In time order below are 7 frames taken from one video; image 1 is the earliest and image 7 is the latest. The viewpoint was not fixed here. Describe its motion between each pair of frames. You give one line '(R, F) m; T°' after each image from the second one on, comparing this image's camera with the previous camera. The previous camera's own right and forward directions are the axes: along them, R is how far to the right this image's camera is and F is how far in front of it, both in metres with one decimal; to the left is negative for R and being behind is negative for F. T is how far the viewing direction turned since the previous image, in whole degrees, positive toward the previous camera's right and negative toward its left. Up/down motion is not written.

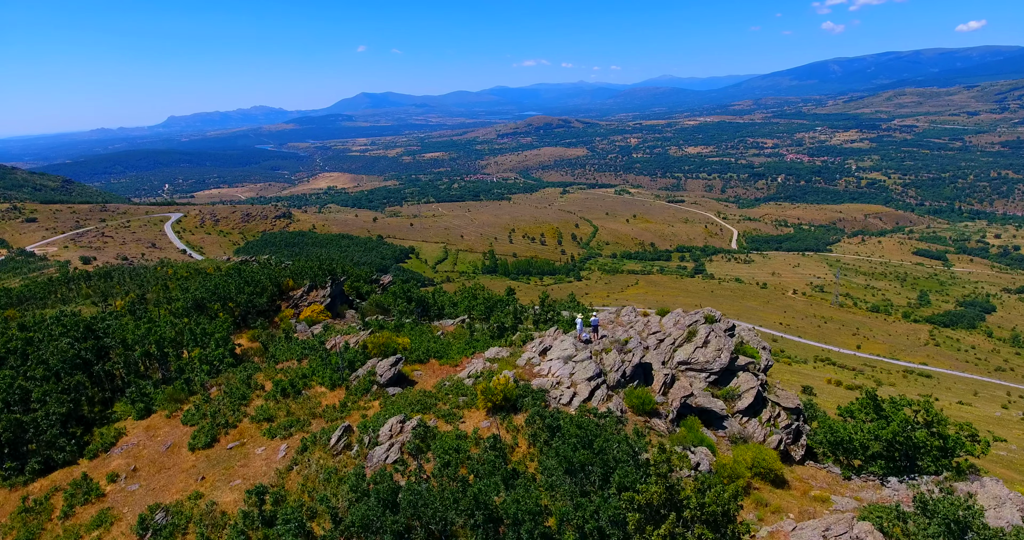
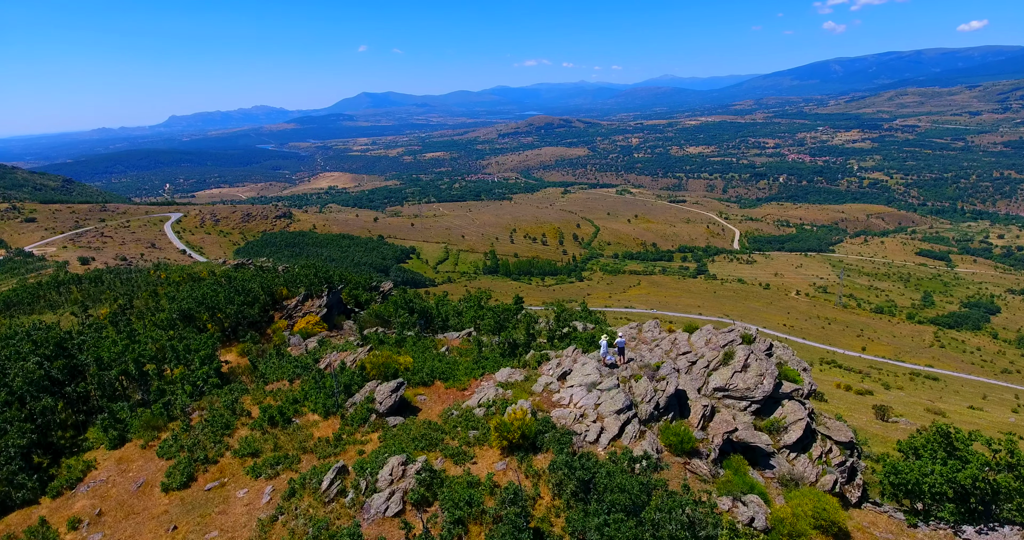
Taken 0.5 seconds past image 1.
(-0.2, +0.7) m; 0°
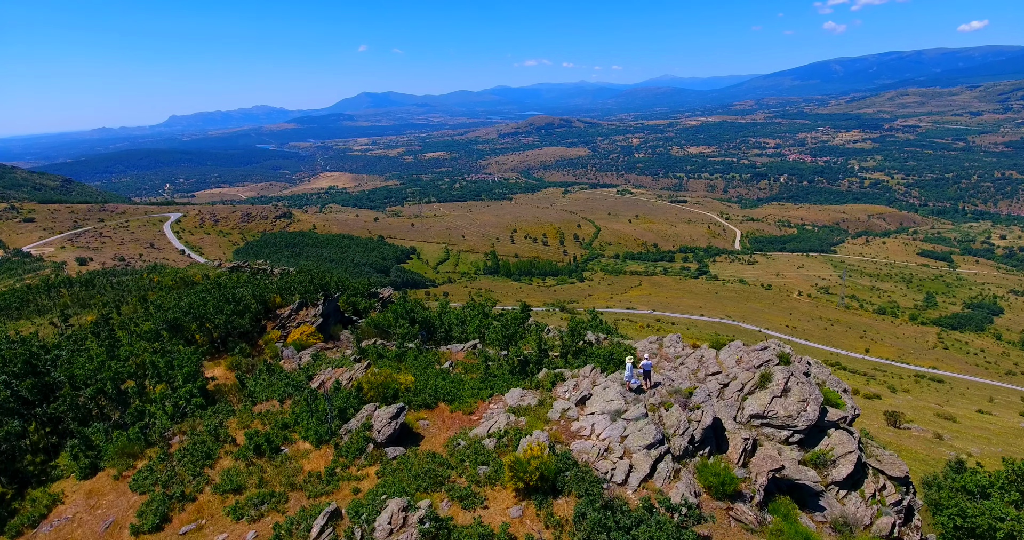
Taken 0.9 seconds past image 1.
(-0.1, +0.6) m; 0°
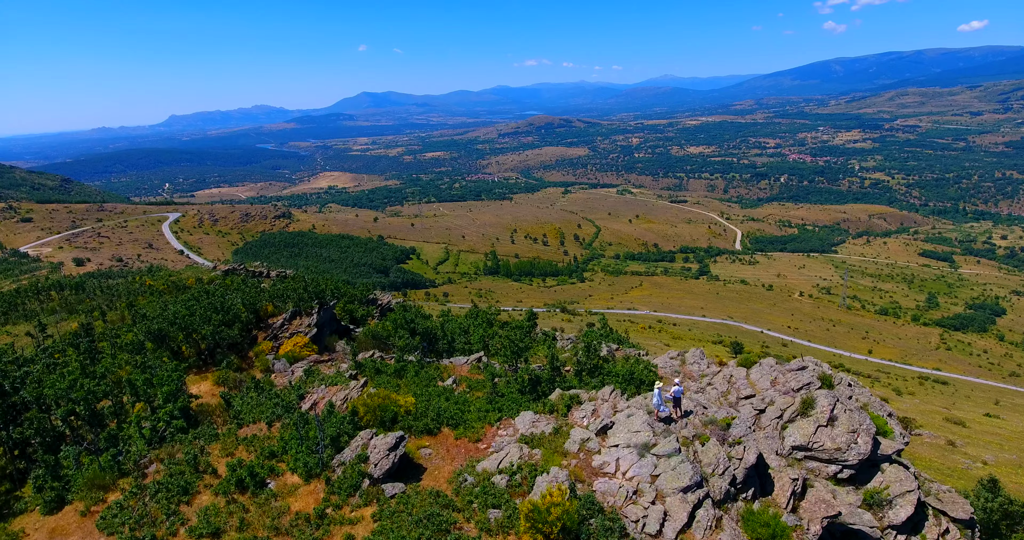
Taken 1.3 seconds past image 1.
(-0.1, +0.5) m; 0°
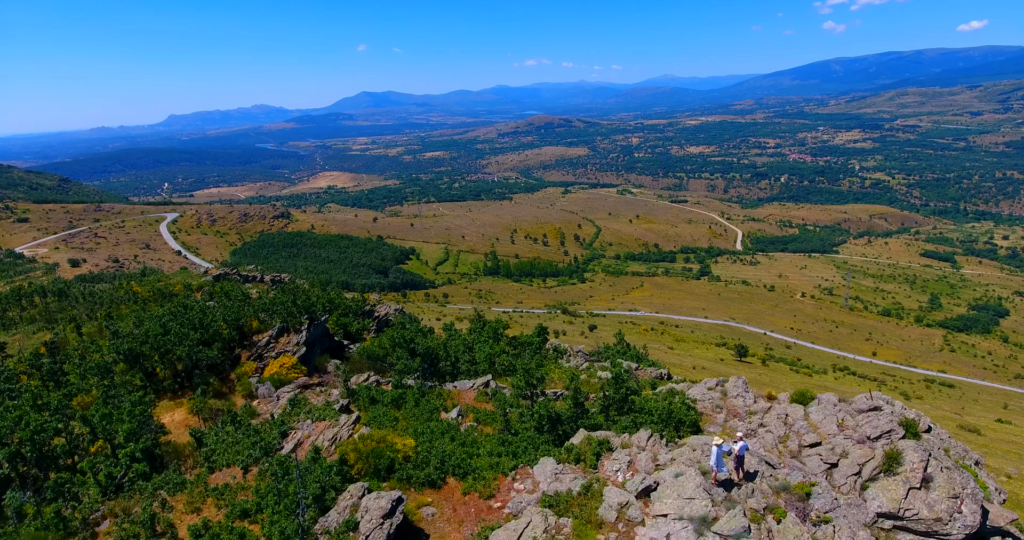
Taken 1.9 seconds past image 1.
(-0.2, +0.8) m; 0°
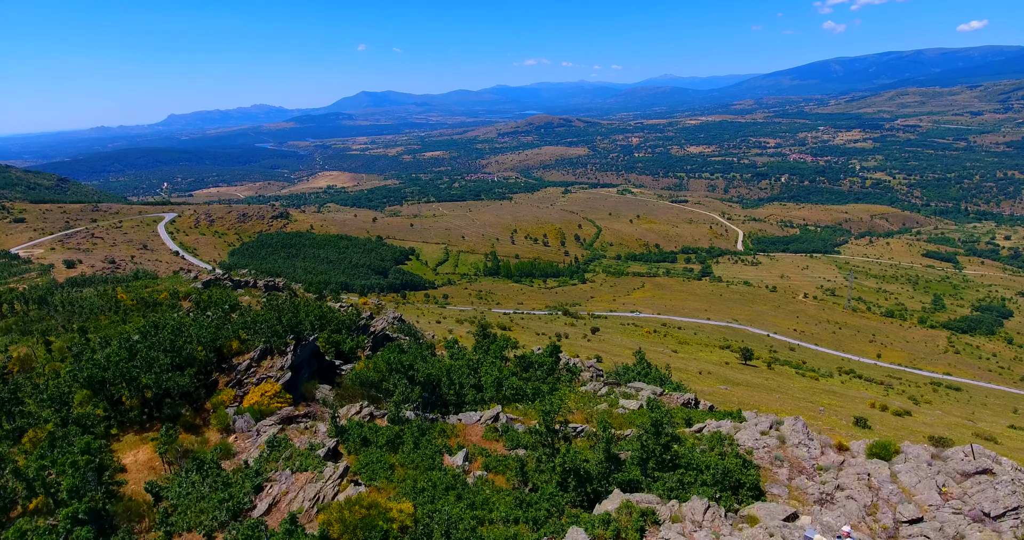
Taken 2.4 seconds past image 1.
(-0.2, +0.8) m; 0°
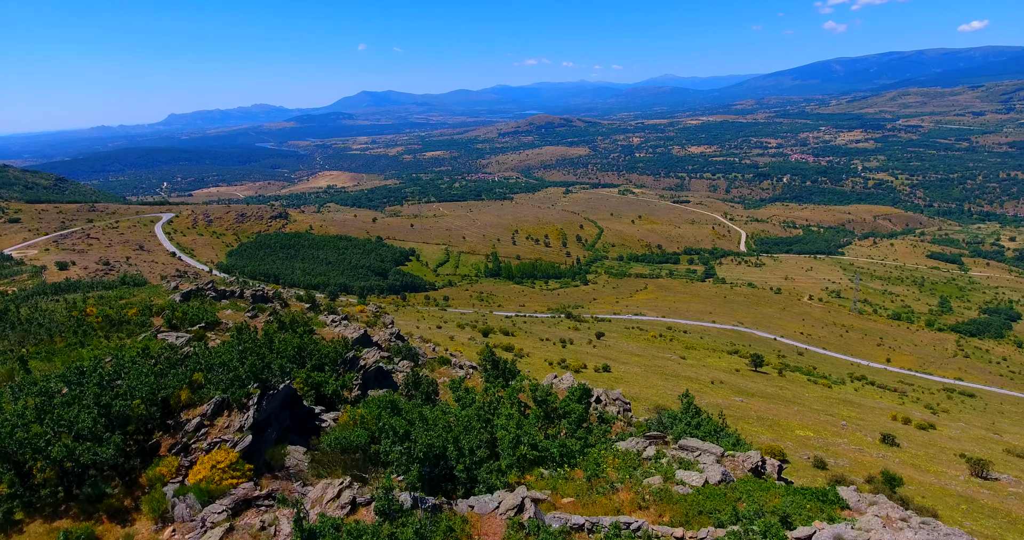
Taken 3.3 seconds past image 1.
(-0.3, +1.5) m; 0°
